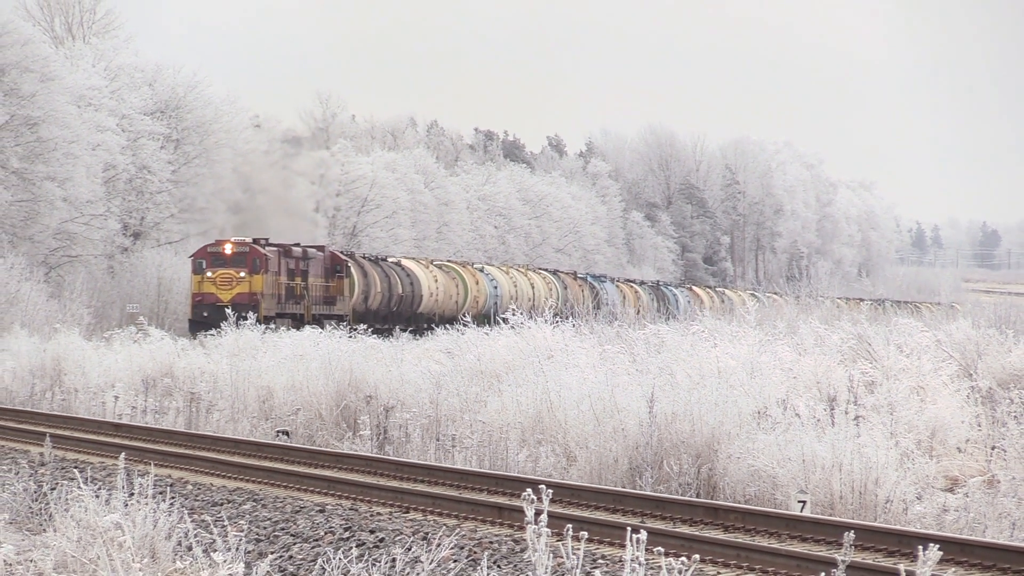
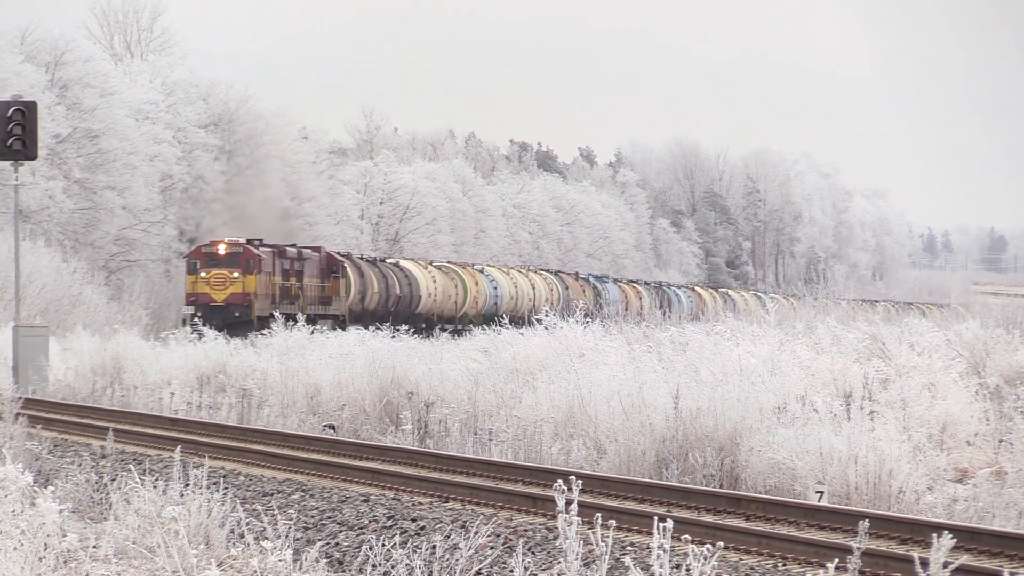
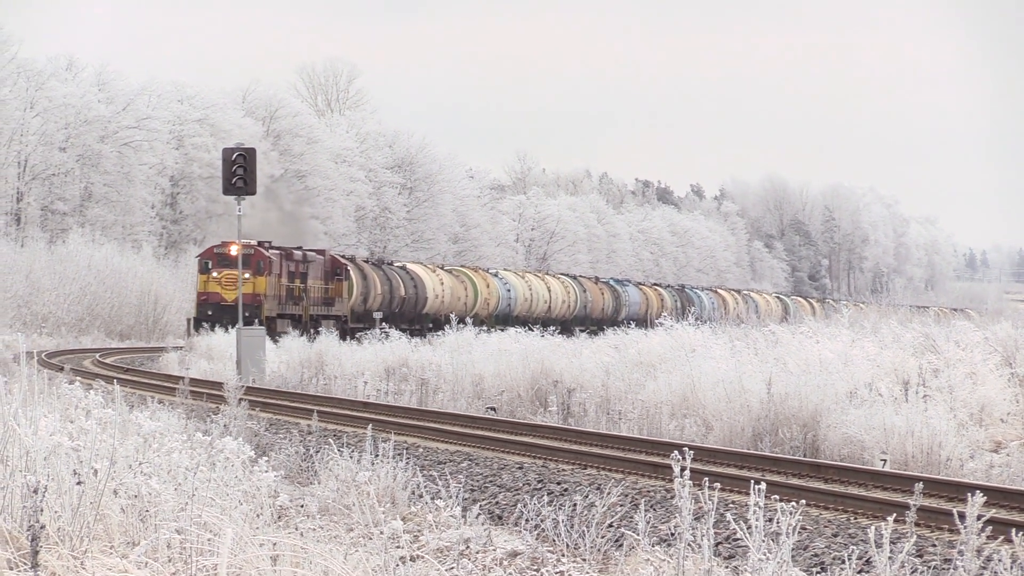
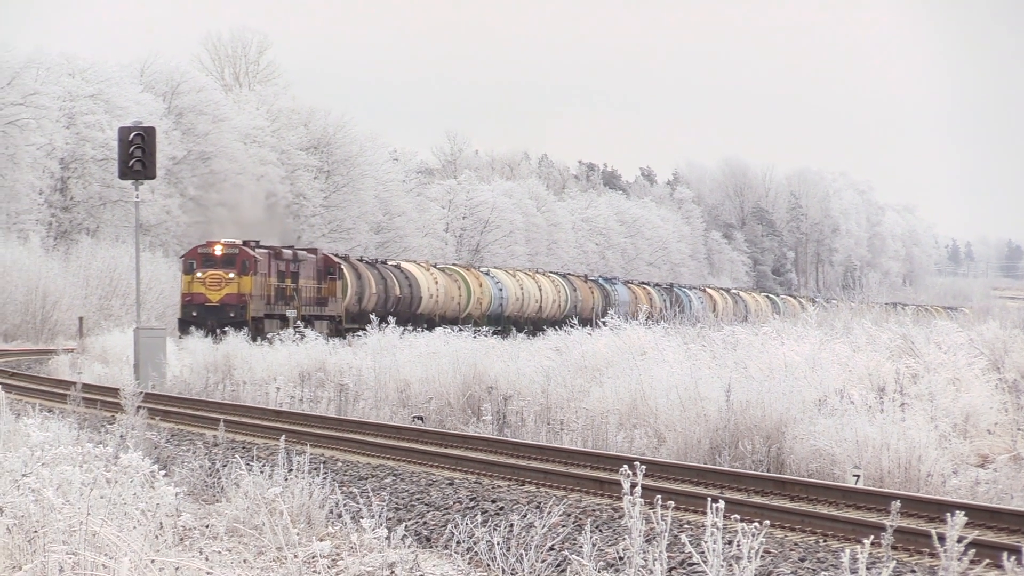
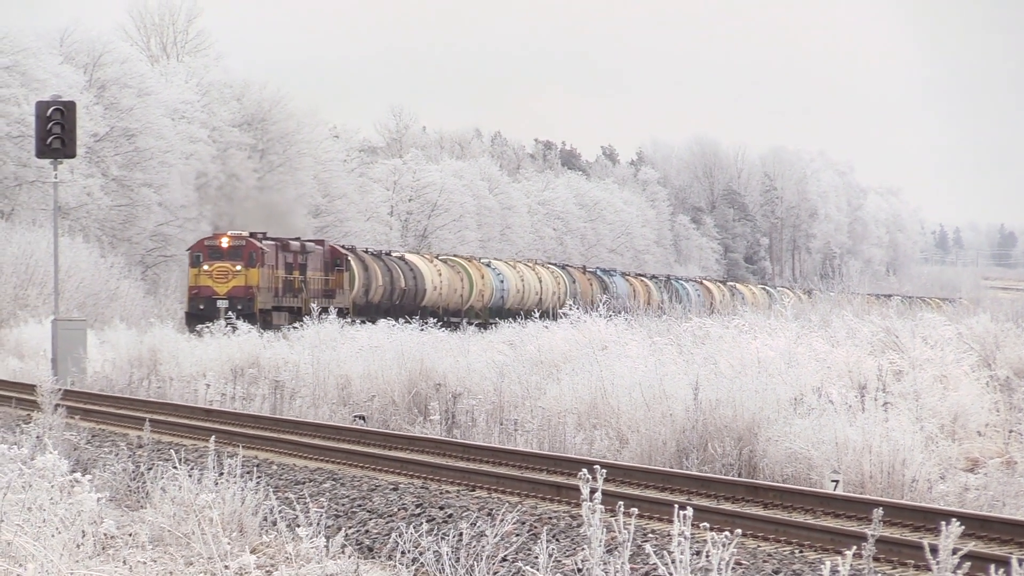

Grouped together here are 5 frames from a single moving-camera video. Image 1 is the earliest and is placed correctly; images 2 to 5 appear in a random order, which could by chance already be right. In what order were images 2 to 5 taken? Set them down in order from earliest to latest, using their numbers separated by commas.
2, 5, 4, 3
